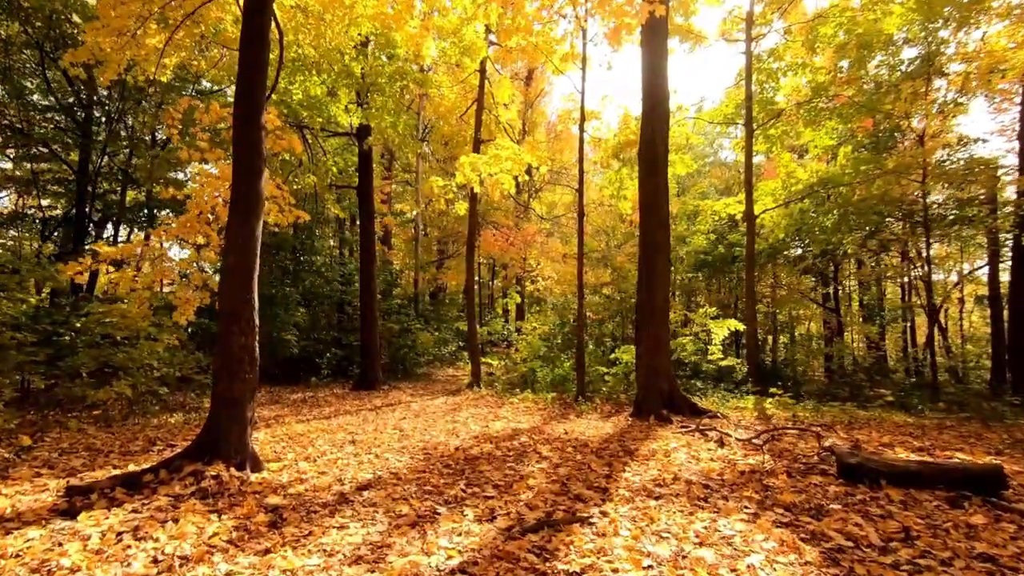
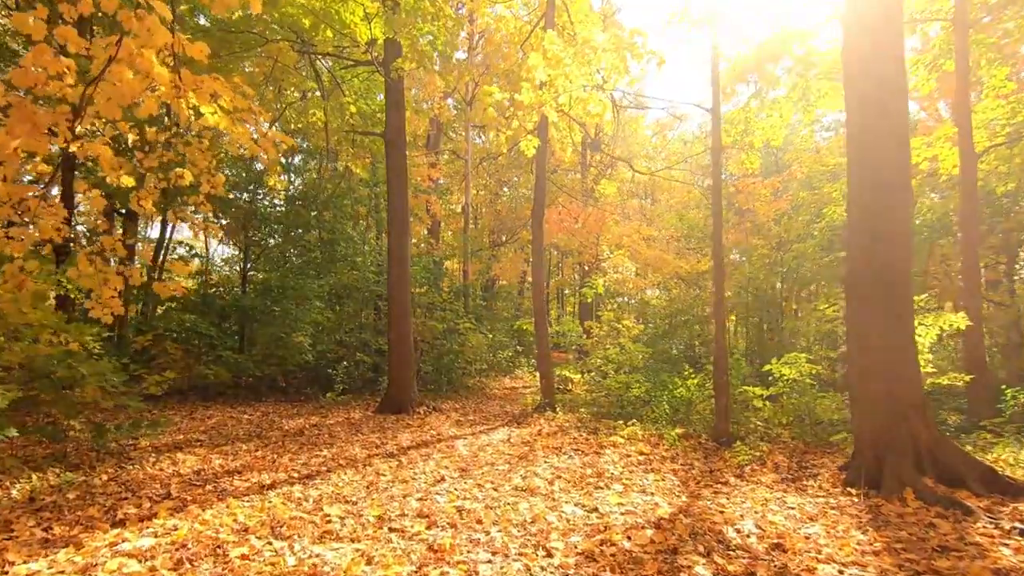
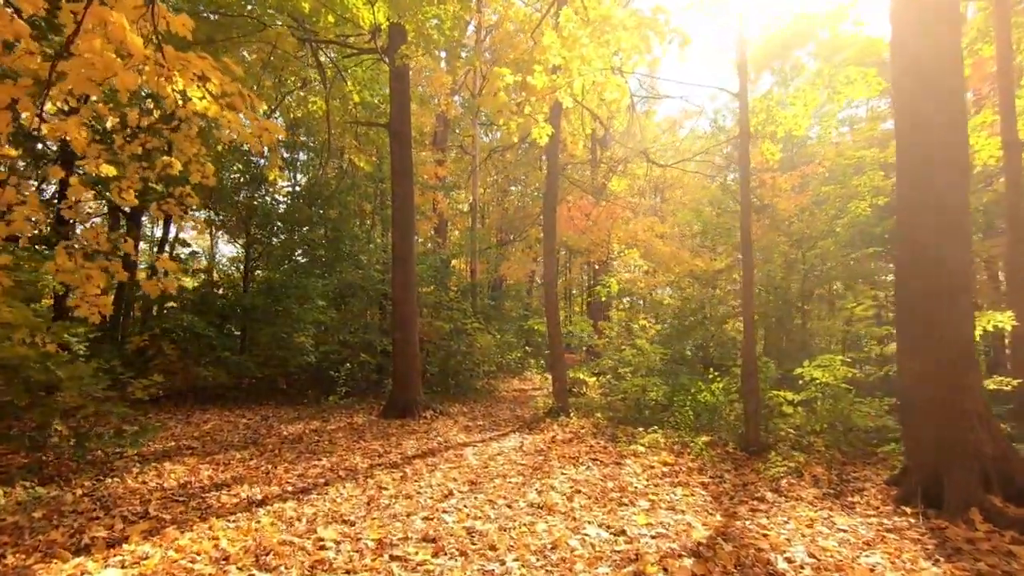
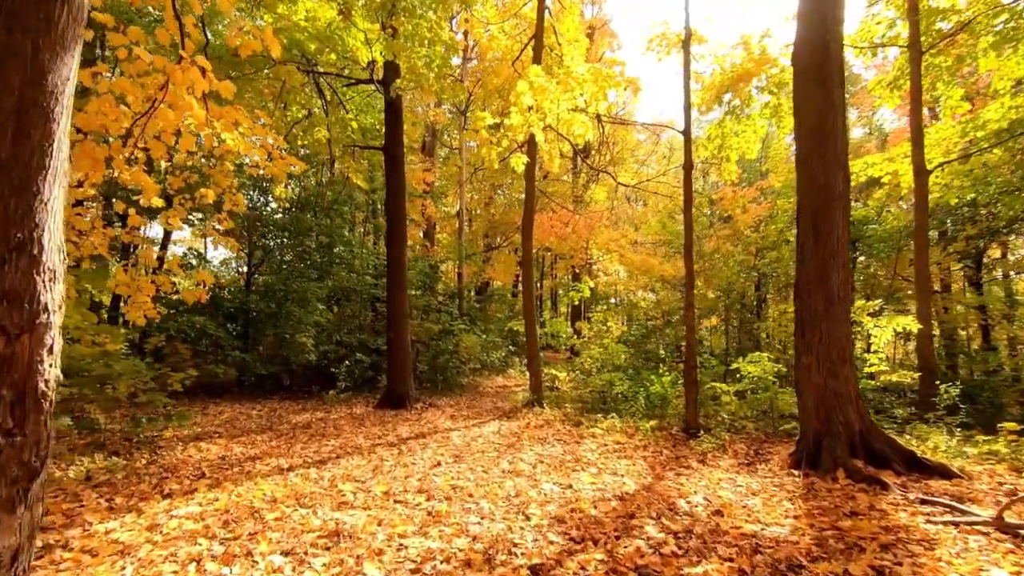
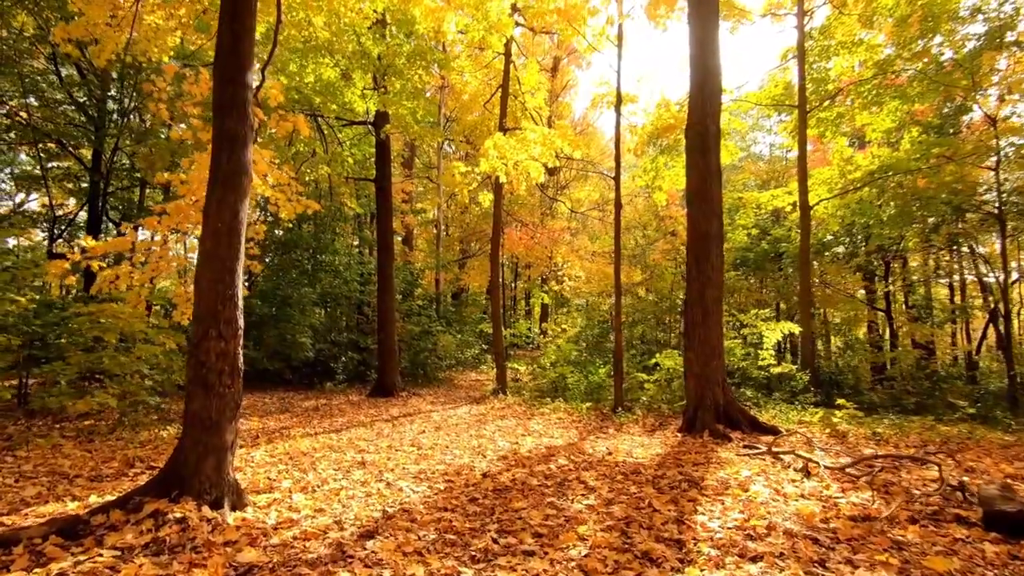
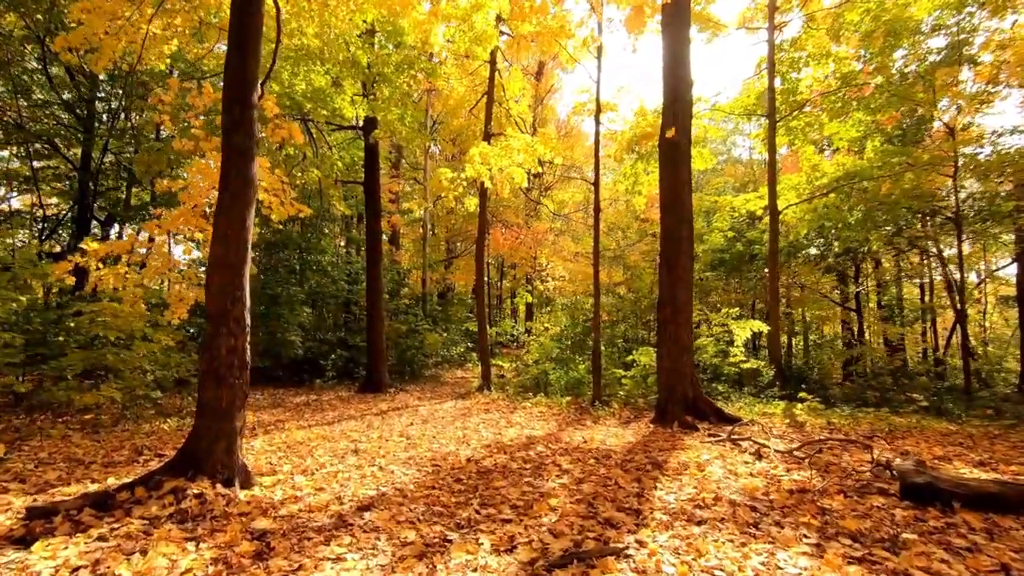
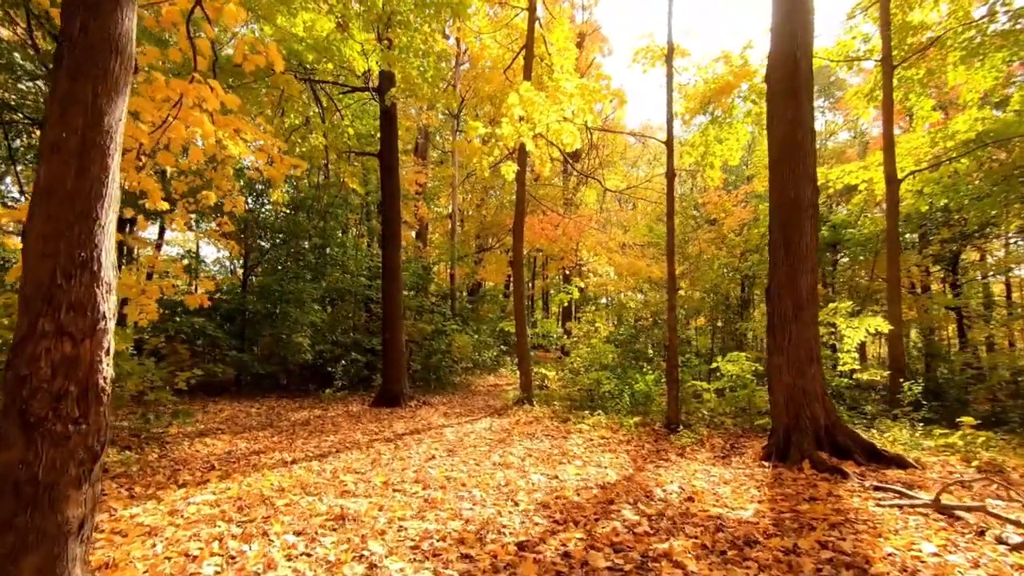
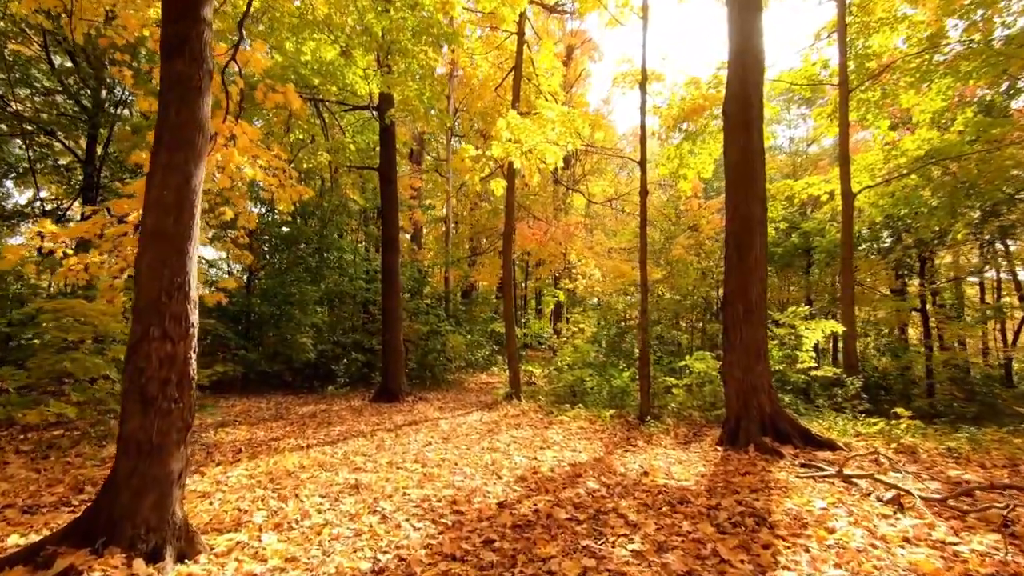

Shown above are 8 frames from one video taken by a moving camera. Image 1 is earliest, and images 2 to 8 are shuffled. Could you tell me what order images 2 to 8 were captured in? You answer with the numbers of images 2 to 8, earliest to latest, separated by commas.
6, 5, 8, 7, 4, 2, 3
